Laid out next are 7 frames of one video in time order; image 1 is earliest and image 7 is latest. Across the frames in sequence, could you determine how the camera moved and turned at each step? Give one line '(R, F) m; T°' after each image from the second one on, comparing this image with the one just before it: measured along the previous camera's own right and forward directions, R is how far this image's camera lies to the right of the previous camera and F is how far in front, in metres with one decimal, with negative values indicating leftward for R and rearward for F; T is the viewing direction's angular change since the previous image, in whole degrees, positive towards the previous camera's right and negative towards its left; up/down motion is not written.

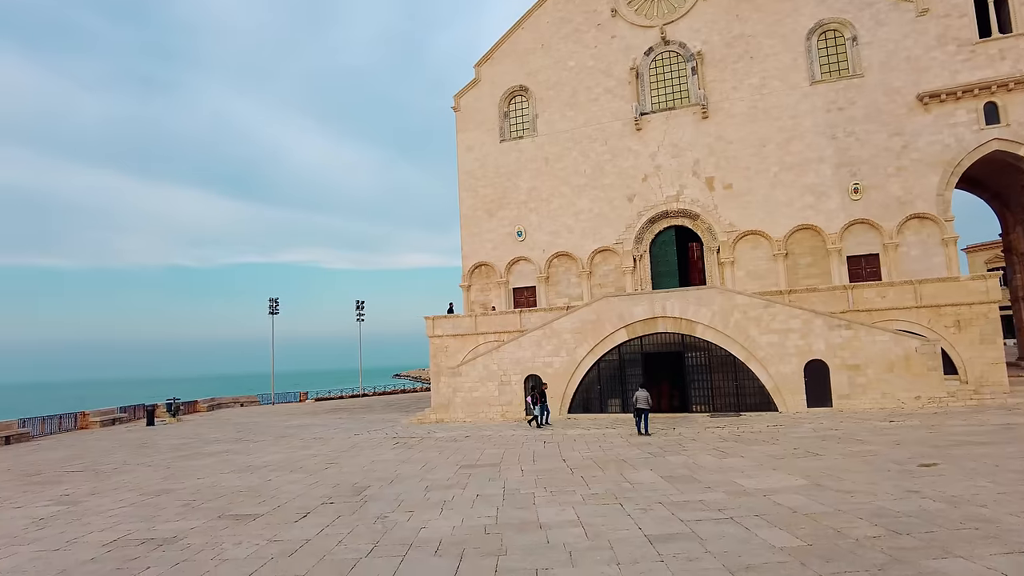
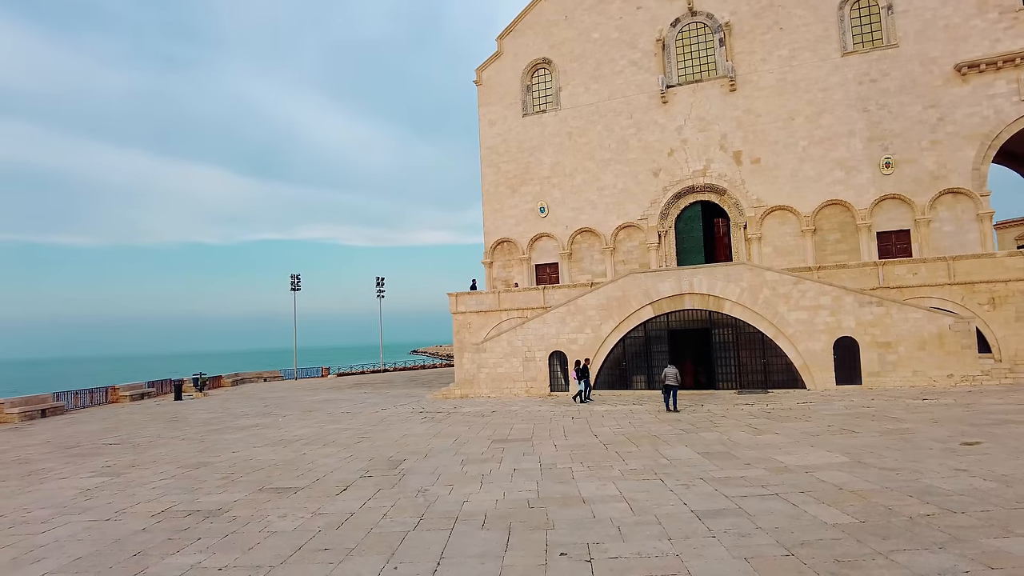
(-0.3, +0.1) m; -1°
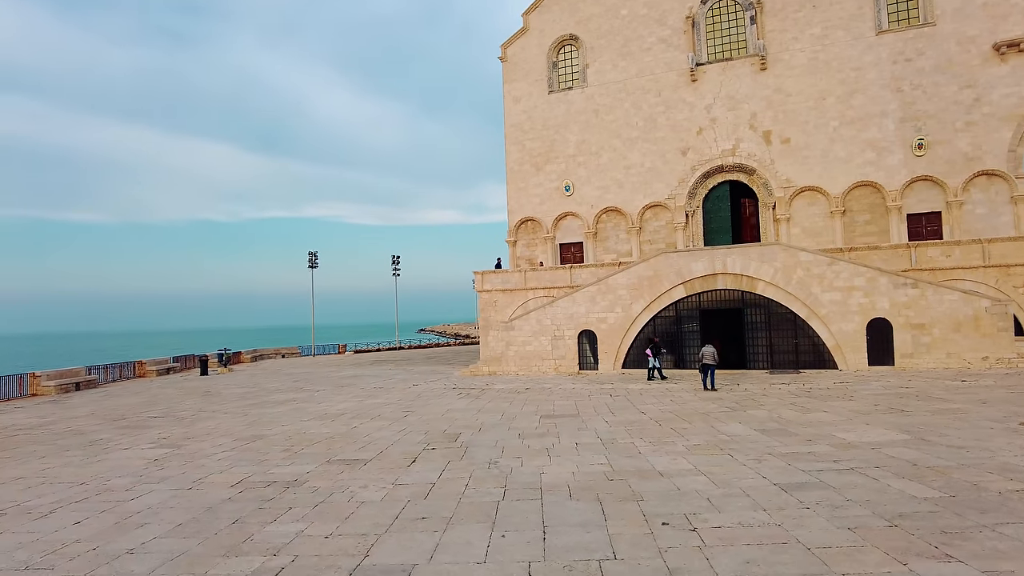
(-0.8, 0.0) m; 0°
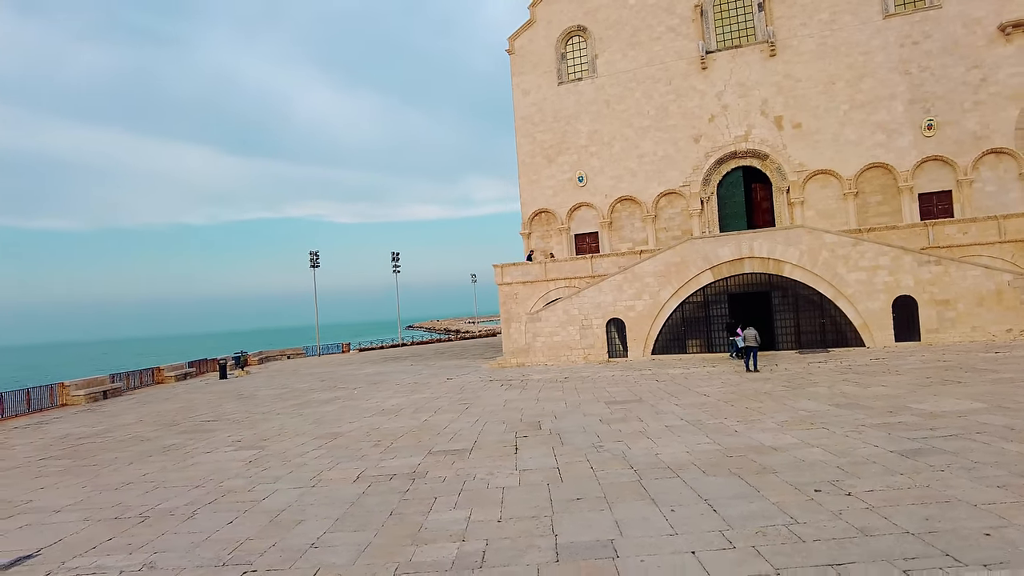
(-1.4, -0.2) m; +2°
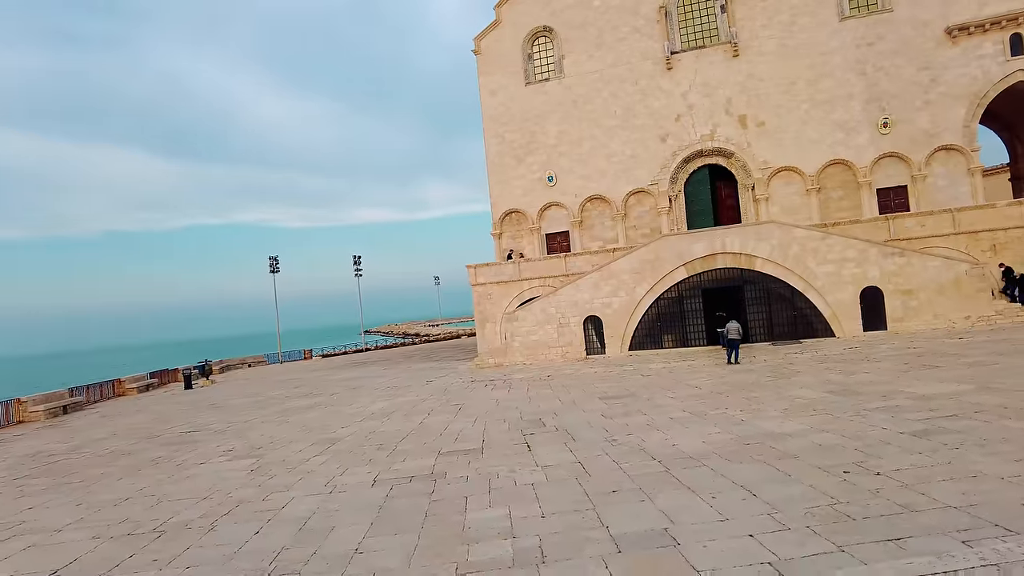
(-0.7, 0.0) m; +4°
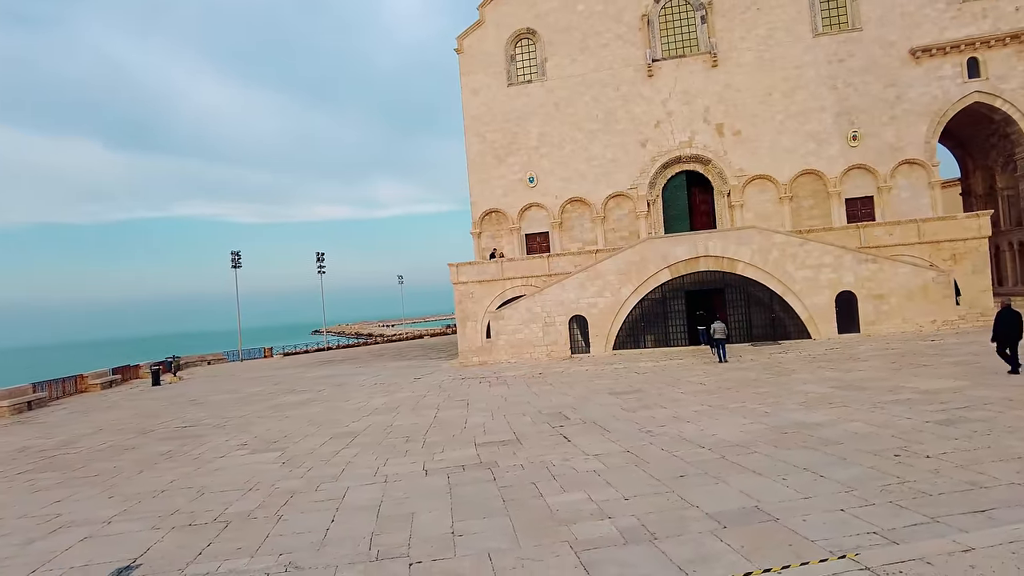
(-1.1, -0.1) m; +5°
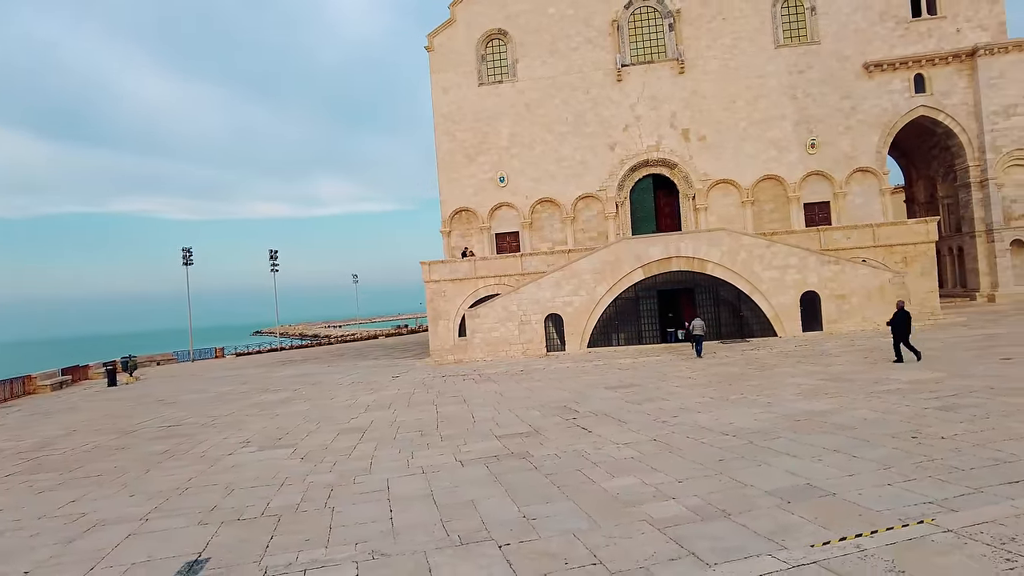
(-1.0, -0.1) m; +5°
